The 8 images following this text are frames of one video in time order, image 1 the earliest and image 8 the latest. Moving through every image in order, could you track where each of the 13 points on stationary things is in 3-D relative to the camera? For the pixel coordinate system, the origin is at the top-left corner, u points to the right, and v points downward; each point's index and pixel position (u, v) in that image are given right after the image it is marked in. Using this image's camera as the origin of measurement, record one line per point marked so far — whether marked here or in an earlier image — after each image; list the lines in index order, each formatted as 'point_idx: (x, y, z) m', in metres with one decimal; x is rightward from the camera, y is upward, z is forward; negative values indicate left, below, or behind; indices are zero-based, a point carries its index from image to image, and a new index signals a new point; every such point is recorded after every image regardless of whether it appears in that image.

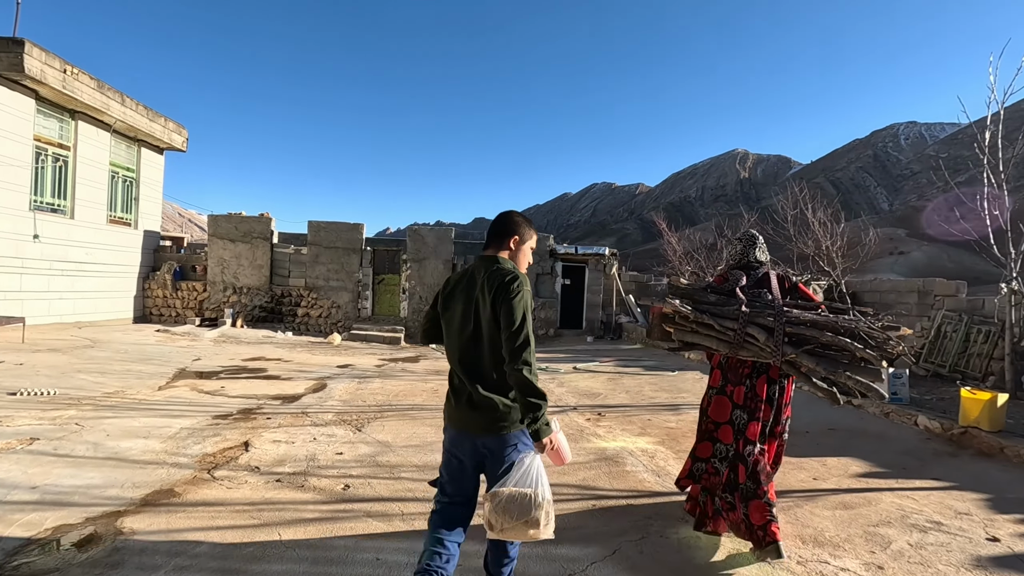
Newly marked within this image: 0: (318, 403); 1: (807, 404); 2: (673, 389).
0: (-2.0, -1.2, +5.5) m
1: (+3.0, -1.2, +5.4) m
2: (+2.0, -1.2, +6.5) m
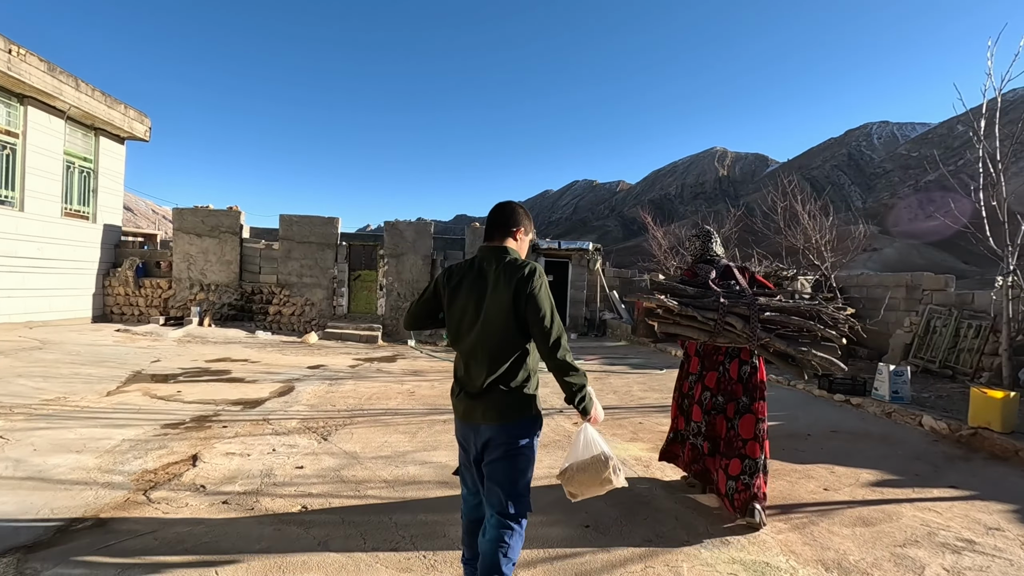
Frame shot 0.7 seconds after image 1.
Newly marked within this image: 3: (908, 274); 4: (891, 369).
0: (-2.2, -1.2, +5.1) m
1: (+2.8, -1.1, +5.2) m
2: (+1.8, -1.2, +6.2) m
3: (+6.6, +0.2, +8.9) m
4: (+3.5, -0.7, +4.9) m
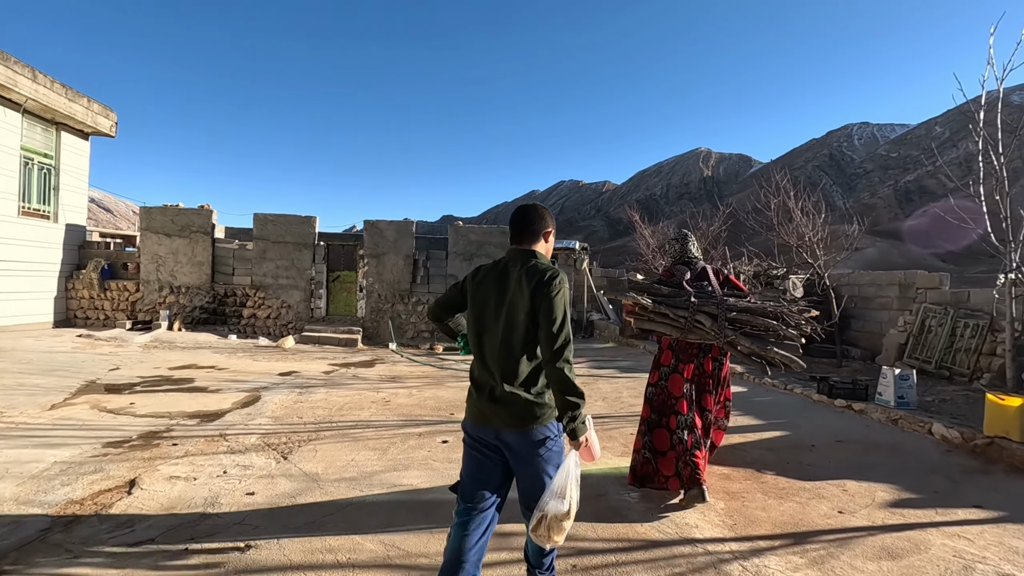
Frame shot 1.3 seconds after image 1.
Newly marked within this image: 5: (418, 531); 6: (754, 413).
0: (-2.4, -1.2, +4.7) m
1: (+2.7, -1.1, +4.9) m
2: (+1.6, -1.2, +5.9) m
3: (+6.3, +0.3, +8.7) m
4: (+3.3, -0.7, +4.6) m
5: (-0.5, -1.2, +2.6) m
6: (+2.2, -1.2, +4.9) m
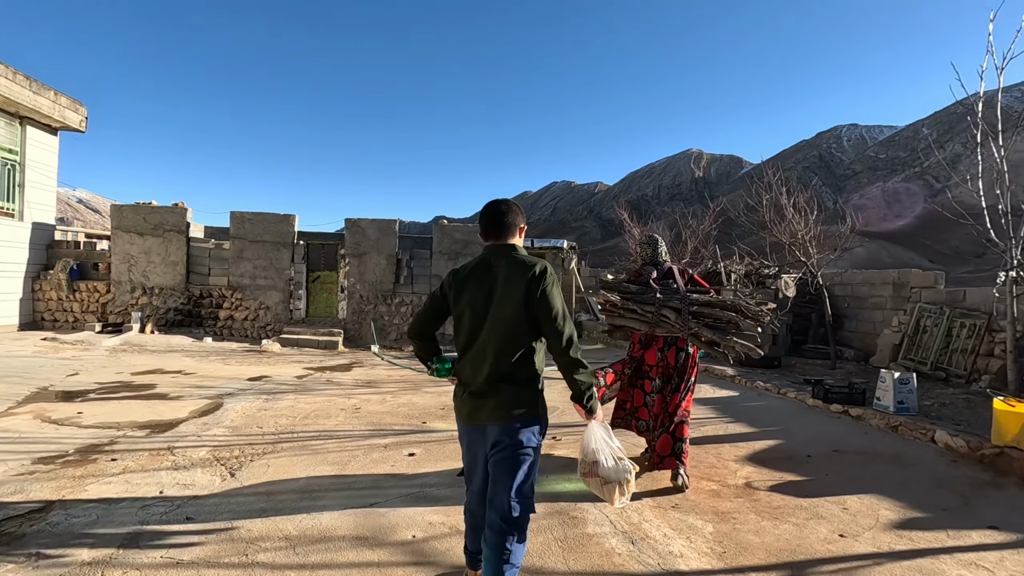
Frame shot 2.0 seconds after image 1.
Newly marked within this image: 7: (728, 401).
0: (-2.6, -1.2, +4.3) m
1: (+2.5, -1.1, +4.6) m
2: (+1.3, -1.2, +5.6) m
3: (+6.1, +0.3, +8.4) m
4: (+3.1, -0.7, +4.3) m
5: (-0.6, -1.2, +2.3) m
6: (+2.0, -1.1, +4.6) m
7: (+2.2, -1.1, +5.4) m
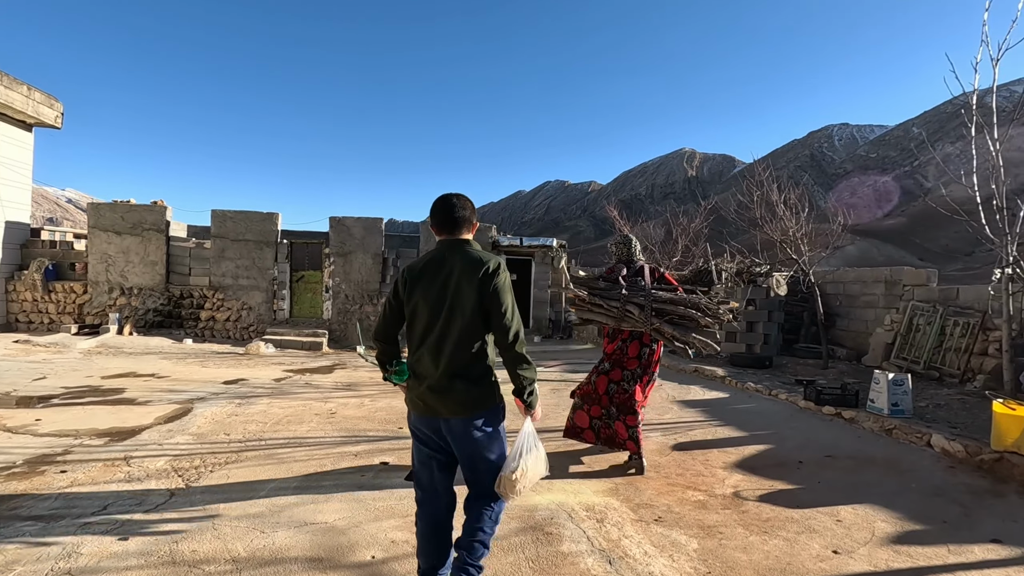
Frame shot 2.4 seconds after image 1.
0: (-2.7, -1.2, +4.1) m
1: (+2.3, -1.1, +4.4) m
2: (+1.2, -1.1, +5.4) m
3: (+5.9, +0.3, +8.3) m
4: (+3.0, -0.7, +4.2) m
5: (-0.8, -1.2, +2.1) m
6: (+1.9, -1.1, +4.4) m
7: (+2.0, -1.1, +5.2) m
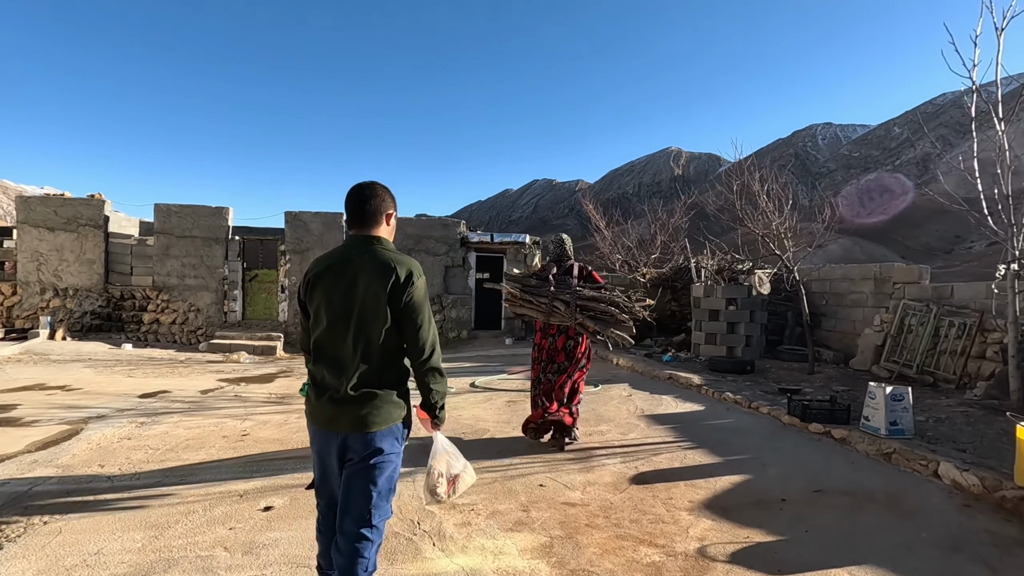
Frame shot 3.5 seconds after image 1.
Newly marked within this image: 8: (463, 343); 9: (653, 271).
0: (-3.2, -1.2, +3.4) m
1: (+1.9, -1.1, +3.8) m
2: (+0.7, -1.1, +4.8) m
3: (+5.3, +0.3, +7.8) m
4: (+2.5, -0.7, +3.5) m
5: (-1.2, -1.2, +1.4) m
6: (+1.4, -1.1, +3.8) m
7: (+1.5, -1.1, +4.6) m
8: (-1.0, -1.1, +10.9) m
9: (+2.9, +0.3, +11.1) m
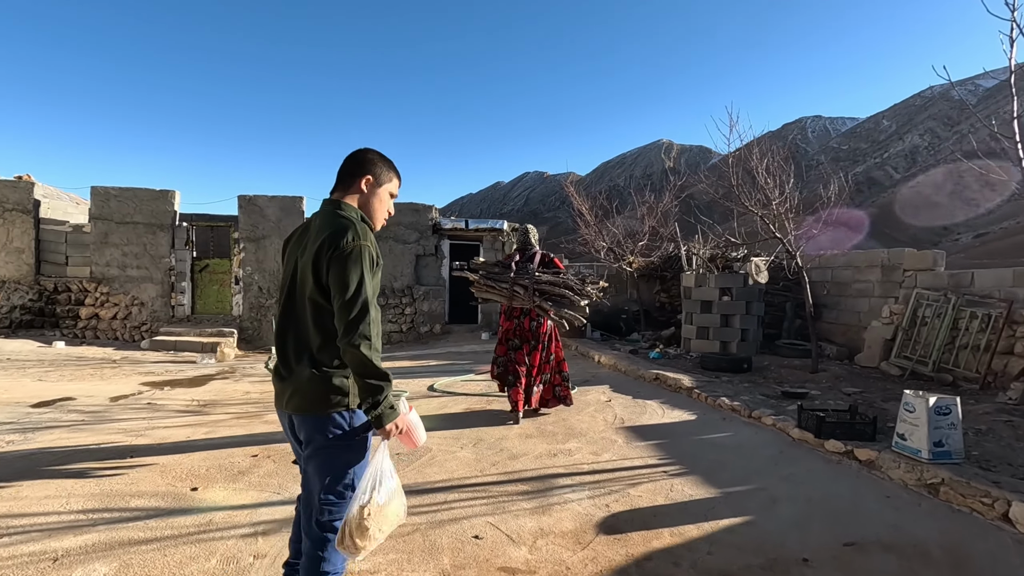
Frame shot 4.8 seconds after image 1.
0: (-3.5, -1.1, +2.5) m
1: (+1.5, -1.0, +3.0) m
2: (+0.3, -1.0, +4.0) m
3: (+4.9, +0.5, +7.0) m
4: (+2.2, -0.6, +2.8) m
5: (-1.5, -1.1, +0.6) m
6: (+1.1, -1.0, +3.0) m
7: (+1.2, -1.0, +3.8) m
8: (-1.5, -1.0, +10.1) m
9: (+2.5, +0.5, +10.3) m
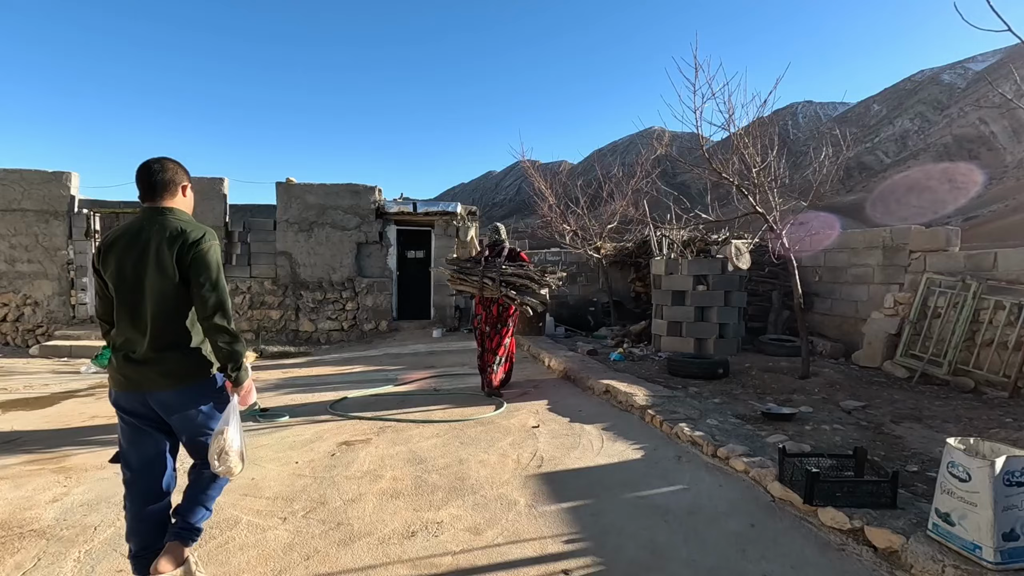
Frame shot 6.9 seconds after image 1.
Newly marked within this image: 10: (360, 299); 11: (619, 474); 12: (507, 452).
0: (-4.2, -1.2, +1.3) m
1: (+0.8, -1.0, +1.9) m
2: (-0.3, -1.0, +2.9) m
3: (+4.2, +0.7, +5.9) m
4: (+1.5, -0.5, +1.7) m
5: (-2.1, -1.2, -0.6) m
6: (+0.4, -1.0, +1.9) m
7: (+0.5, -1.0, +2.6) m
8: (-2.2, -0.8, +9.0) m
9: (+1.7, +0.7, +9.2) m
10: (-2.6, -0.2, +9.0) m
11: (+0.6, -1.0, +2.7) m
12: (0.0, -1.0, +3.1) m
